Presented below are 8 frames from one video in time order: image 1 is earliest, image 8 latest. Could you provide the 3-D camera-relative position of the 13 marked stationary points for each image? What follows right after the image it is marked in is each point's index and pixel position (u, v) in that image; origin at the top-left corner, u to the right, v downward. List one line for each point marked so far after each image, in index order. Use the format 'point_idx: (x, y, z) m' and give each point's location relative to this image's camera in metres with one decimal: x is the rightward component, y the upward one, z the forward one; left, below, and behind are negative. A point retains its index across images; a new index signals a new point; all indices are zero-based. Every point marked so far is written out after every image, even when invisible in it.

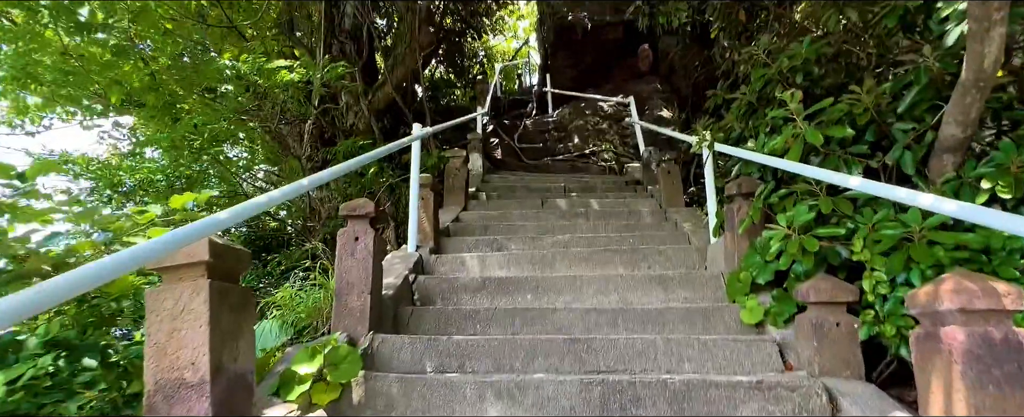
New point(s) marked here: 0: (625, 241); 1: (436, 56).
0: (+0.8, -0.2, +3.4) m
1: (-1.2, +2.4, +7.5) m
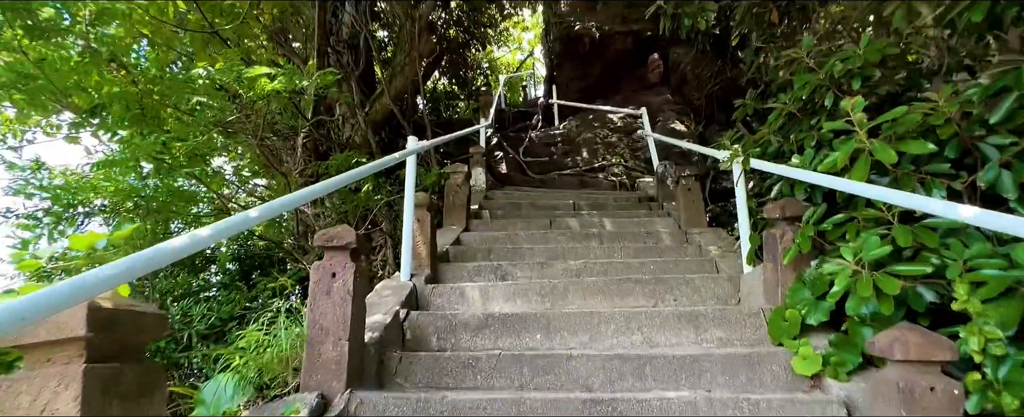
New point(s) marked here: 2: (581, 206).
0: (+0.9, -0.4, +3.1) m
1: (-1.1, +2.1, +7.2) m
2: (+0.7, 0.0, +4.7) m
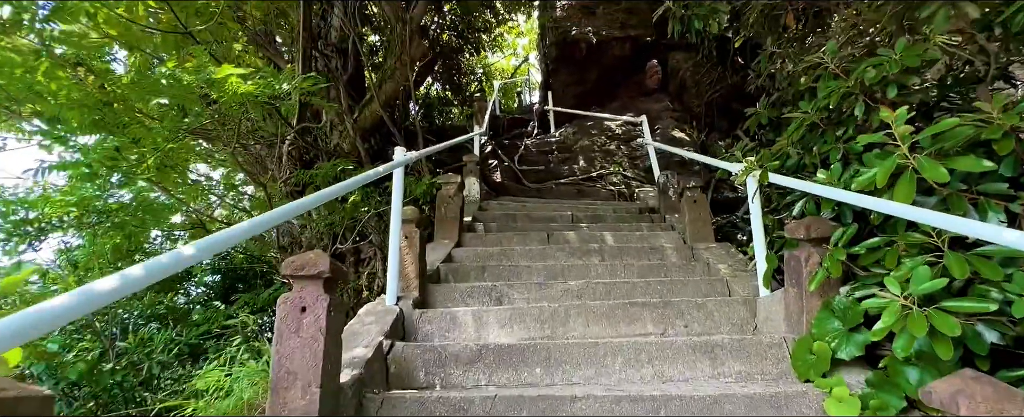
0: (+0.8, -0.5, +2.8) m
1: (-1.2, +2.0, +7.0) m
2: (+0.7, -0.1, +4.5) m
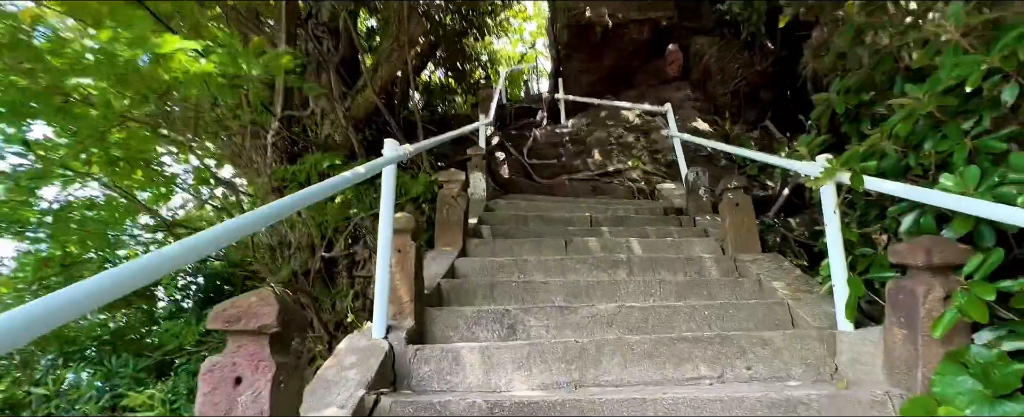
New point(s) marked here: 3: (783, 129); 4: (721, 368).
0: (+0.9, -0.5, +2.3) m
1: (-1.1, +2.1, +6.4) m
2: (+0.7, -0.1, +4.0) m
3: (+3.5, +1.0, +6.1) m
4: (+0.9, -0.7, +2.0) m
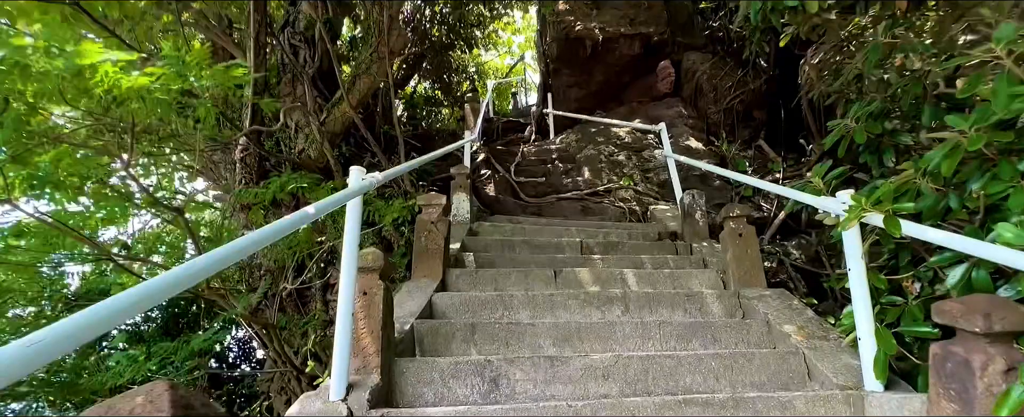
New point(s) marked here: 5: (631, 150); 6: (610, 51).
0: (+0.8, -0.7, +2.1) m
1: (-1.2, +1.8, +6.2) m
2: (+0.6, -0.3, +3.8) m
3: (+3.3, +0.7, +5.9) m
4: (+0.8, -0.8, +1.7) m
5: (+1.5, +0.7, +5.9) m
6: (+1.4, +2.3, +7.0) m
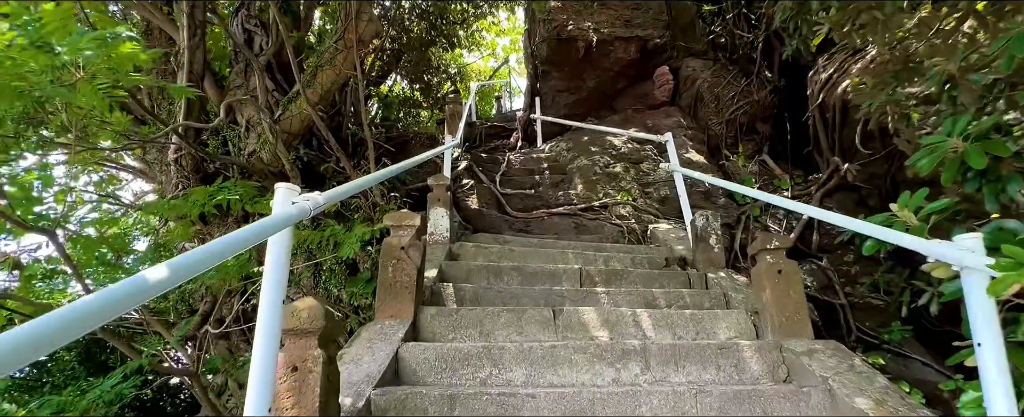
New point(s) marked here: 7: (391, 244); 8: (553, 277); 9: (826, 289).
0: (+0.8, -0.8, +1.5) m
1: (-1.4, +1.7, +5.5) m
2: (+0.5, -0.5, +3.2) m
3: (+3.2, +0.5, +5.5) m
4: (+0.8, -1.0, +1.1) m
5: (+1.3, +0.5, +5.4) m
6: (+1.3, +2.1, +6.5) m
7: (-0.6, -0.2, +2.5) m
8: (+0.3, -0.5, +3.1) m
9: (+3.0, -0.8, +4.5) m
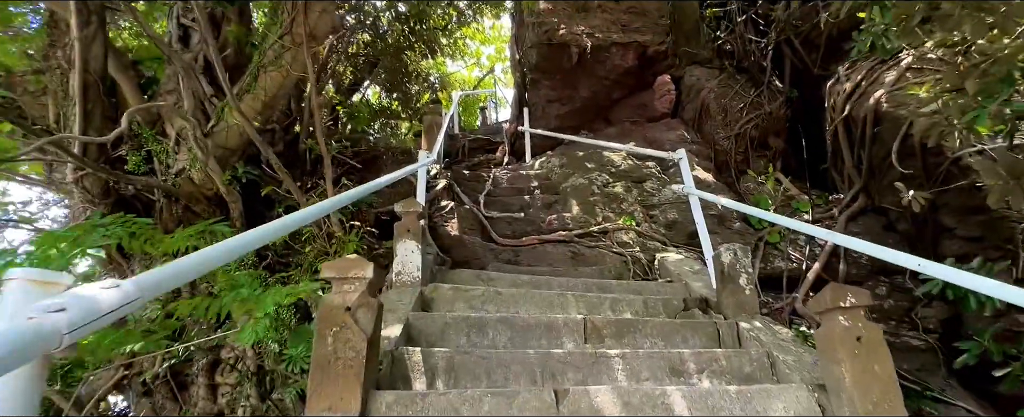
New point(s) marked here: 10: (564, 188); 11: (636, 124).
0: (+0.8, -1.0, +0.9) m
1: (-1.5, +1.4, +4.9) m
2: (+0.5, -0.6, +2.5) m
3: (+3.0, +0.2, +5.0) m
4: (+0.8, -1.1, +0.5) m
5: (+1.2, +0.3, +4.8) m
6: (+1.1, +1.8, +5.9) m
7: (-0.7, -0.4, +1.8) m
8: (+0.2, -0.6, +2.5) m
9: (+2.9, -1.0, +3.9) m
10: (+0.5, +0.2, +4.8) m
11: (+1.6, +1.1, +6.1) m
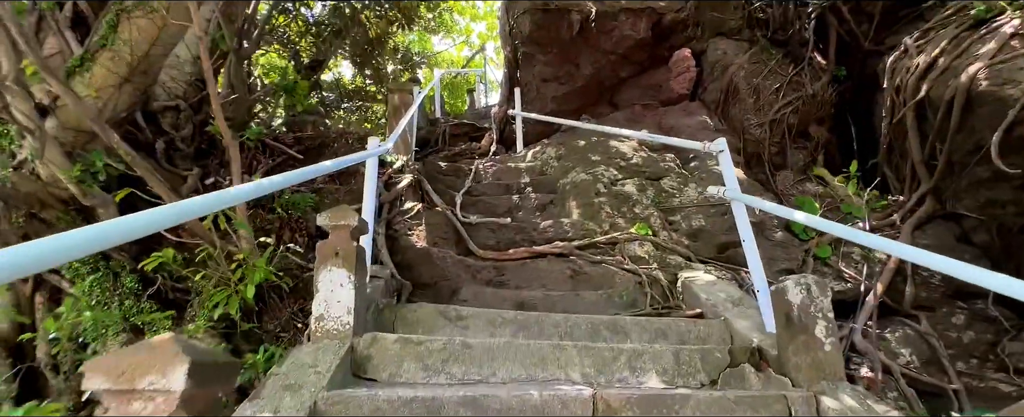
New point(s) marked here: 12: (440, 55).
0: (+0.7, -1.1, 0.0) m
1: (-1.6, +1.4, +3.9) m
2: (+0.4, -0.7, +1.7) m
3: (+2.9, +0.2, +4.1) m
4: (+0.7, -1.2, -0.4) m
5: (+1.1, +0.3, +3.9) m
6: (+1.0, +1.8, +5.0) m
7: (-0.8, -0.4, +0.9) m
8: (+0.1, -0.7, +1.6) m
9: (+2.8, -1.1, +3.1) m
10: (+0.4, +0.2, +3.9) m
11: (+1.5, +1.1, +5.2) m
12: (-1.2, +2.5, +7.6) m
